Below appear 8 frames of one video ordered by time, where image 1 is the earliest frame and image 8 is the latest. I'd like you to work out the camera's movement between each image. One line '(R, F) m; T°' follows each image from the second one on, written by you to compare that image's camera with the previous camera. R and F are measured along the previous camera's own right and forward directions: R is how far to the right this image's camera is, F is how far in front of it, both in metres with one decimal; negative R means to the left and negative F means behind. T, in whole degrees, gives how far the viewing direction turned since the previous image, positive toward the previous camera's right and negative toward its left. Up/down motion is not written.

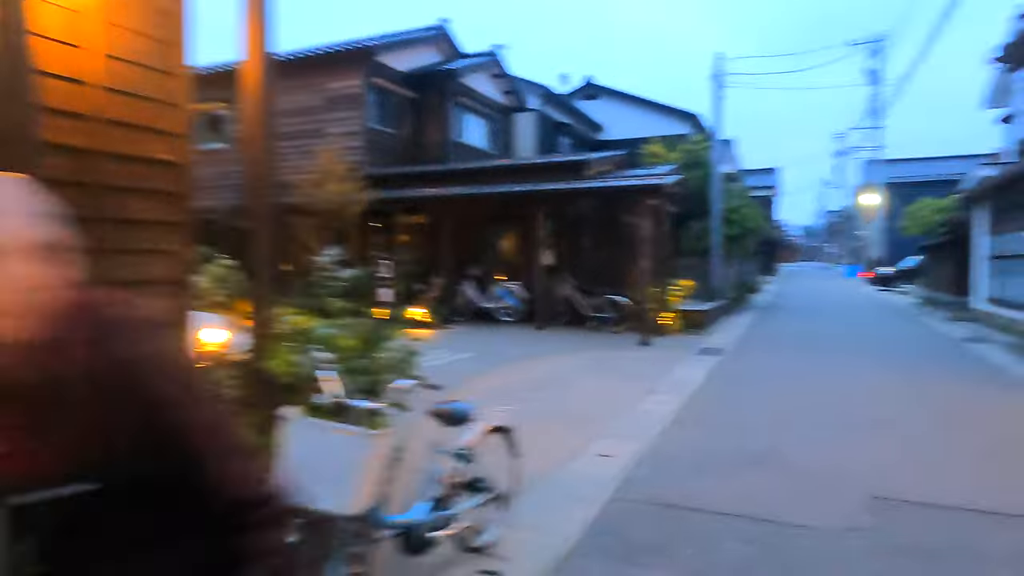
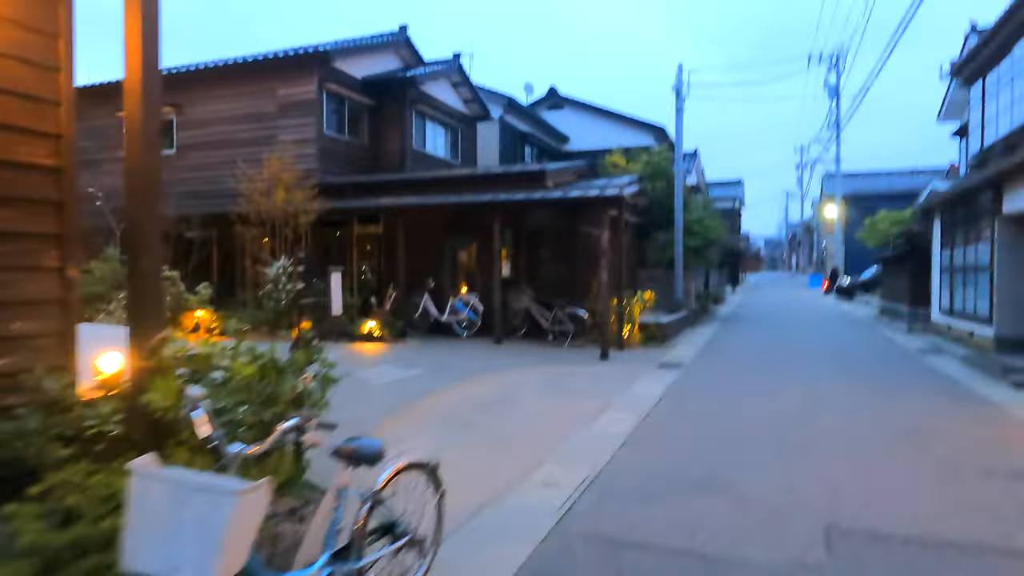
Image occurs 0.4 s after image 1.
(+0.2, +0.3) m; +3°
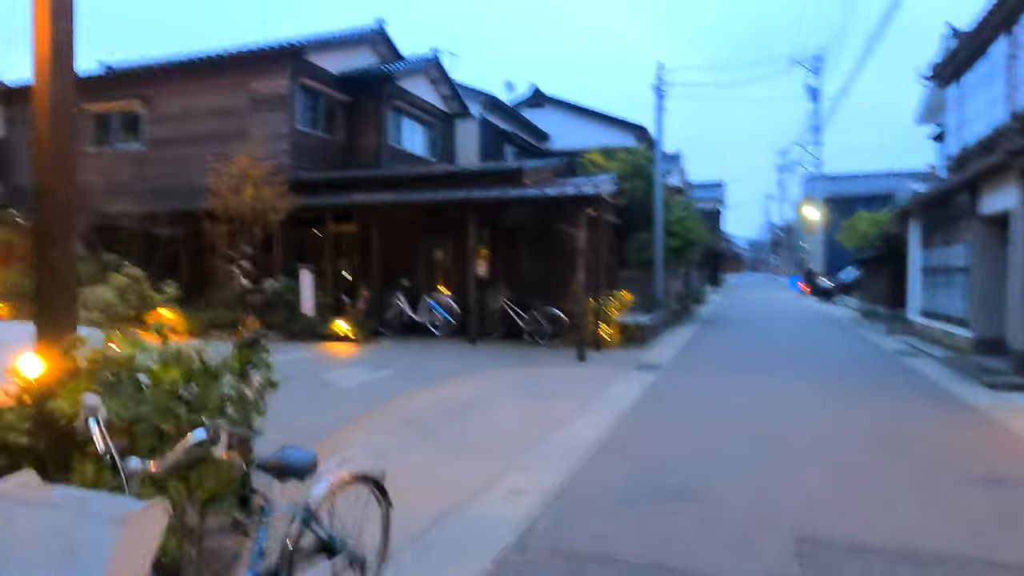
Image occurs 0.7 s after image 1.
(+0.1, +0.2) m; +1°
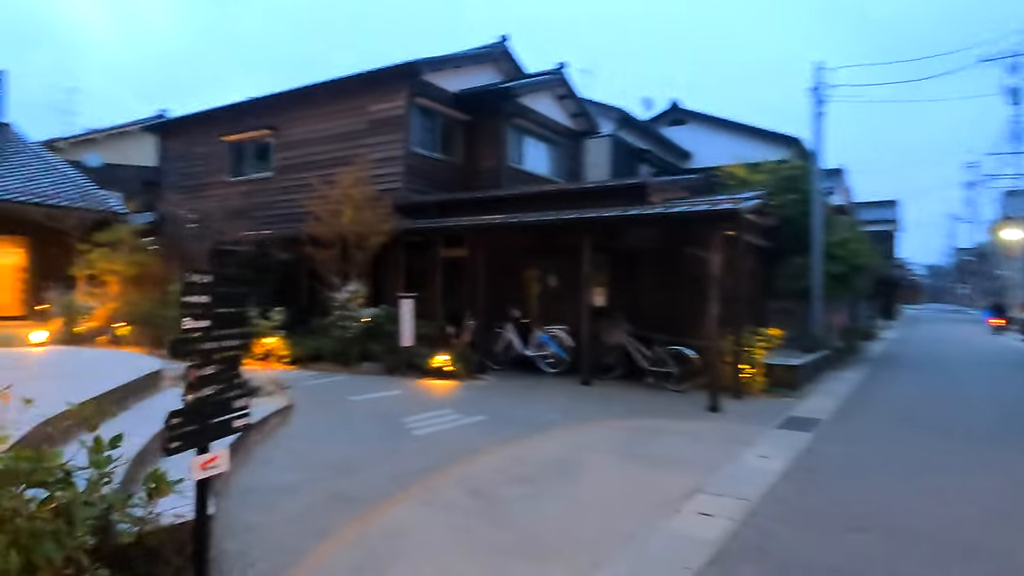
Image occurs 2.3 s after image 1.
(+0.4, +1.3) m; -12°
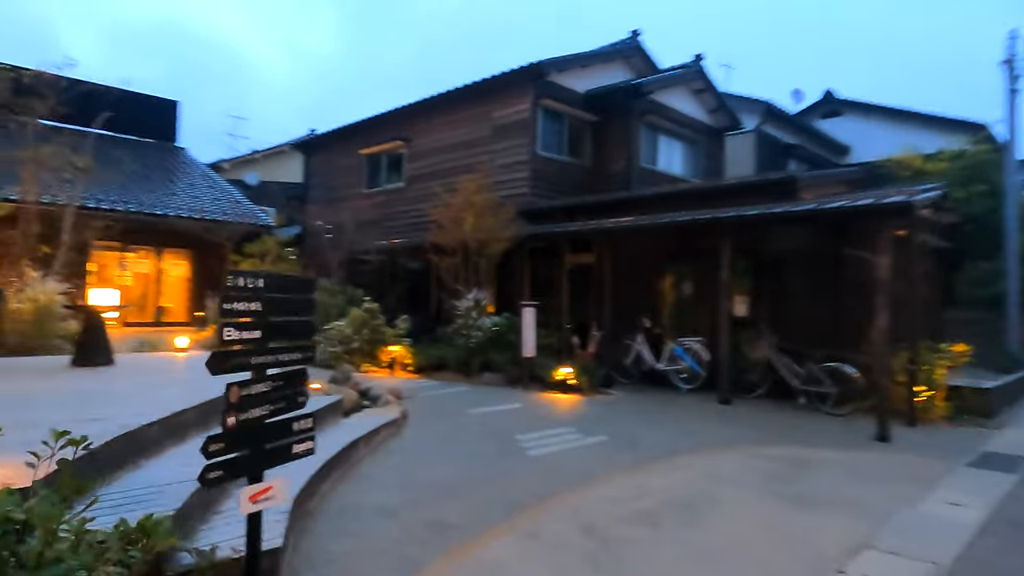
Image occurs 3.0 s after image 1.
(+0.1, +0.6) m; -12°
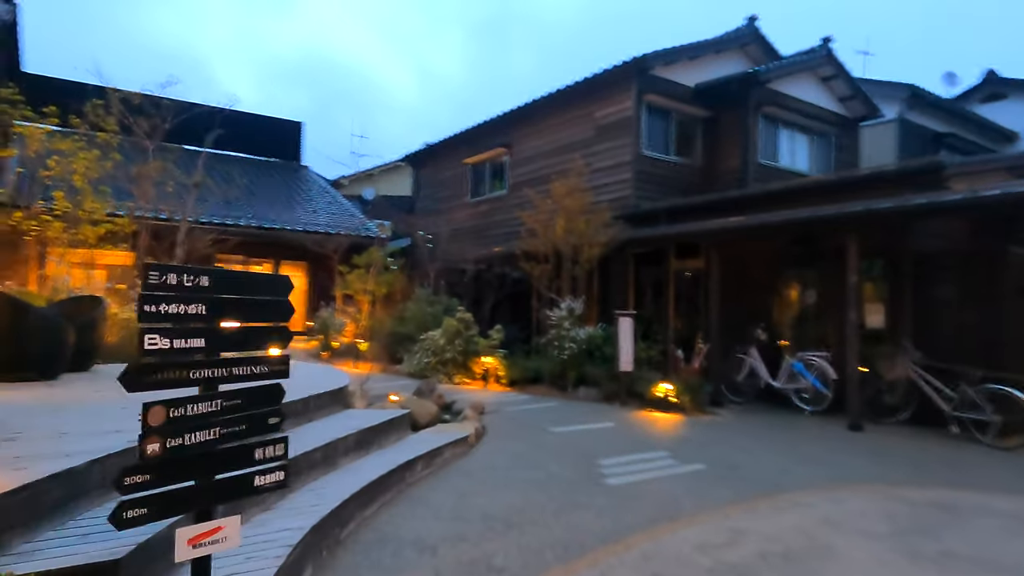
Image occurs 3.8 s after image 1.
(+0.4, +0.6) m; -11°
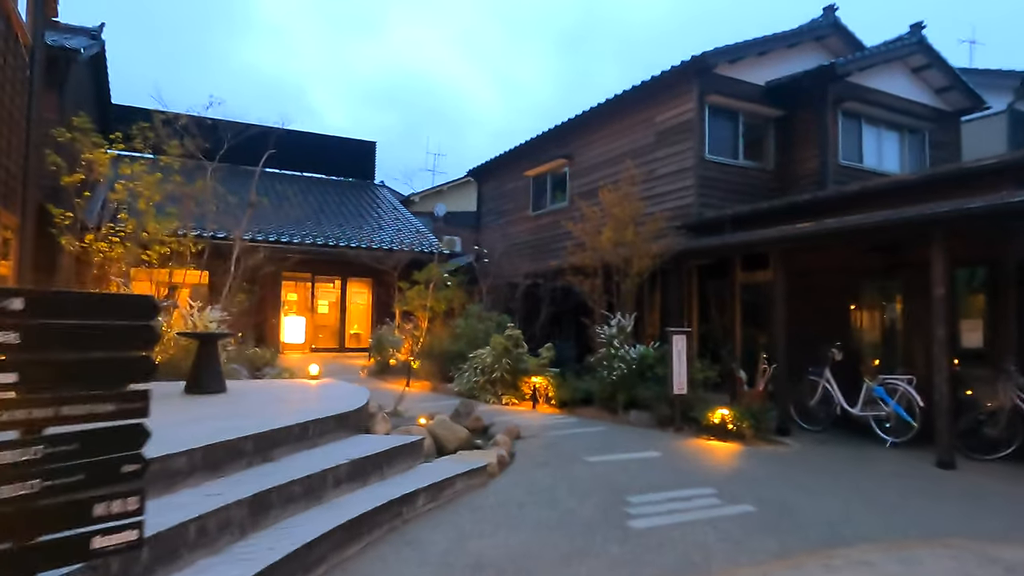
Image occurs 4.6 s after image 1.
(+0.5, +0.5) m; -8°
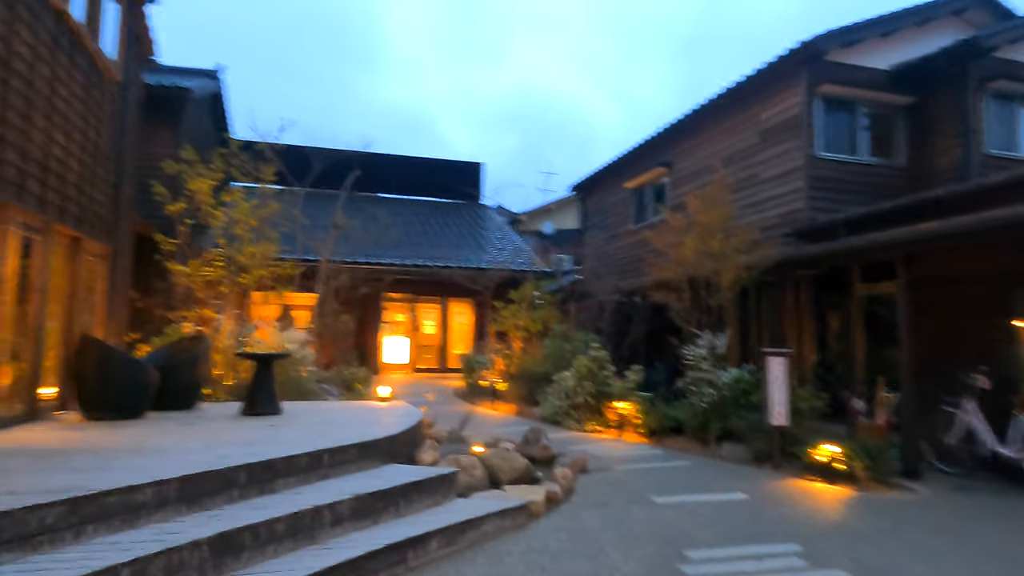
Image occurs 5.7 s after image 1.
(+0.6, +0.6) m; -11°
